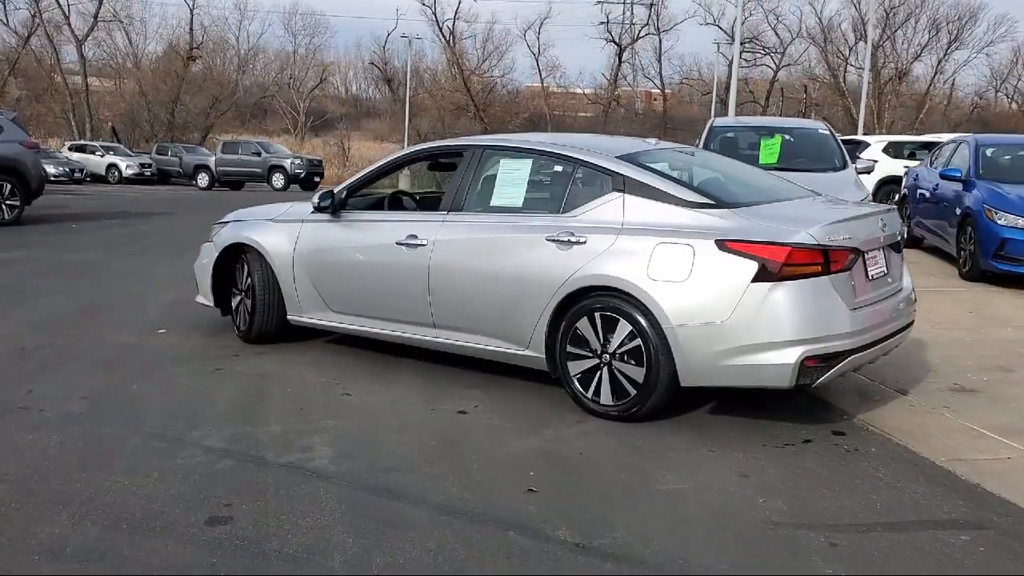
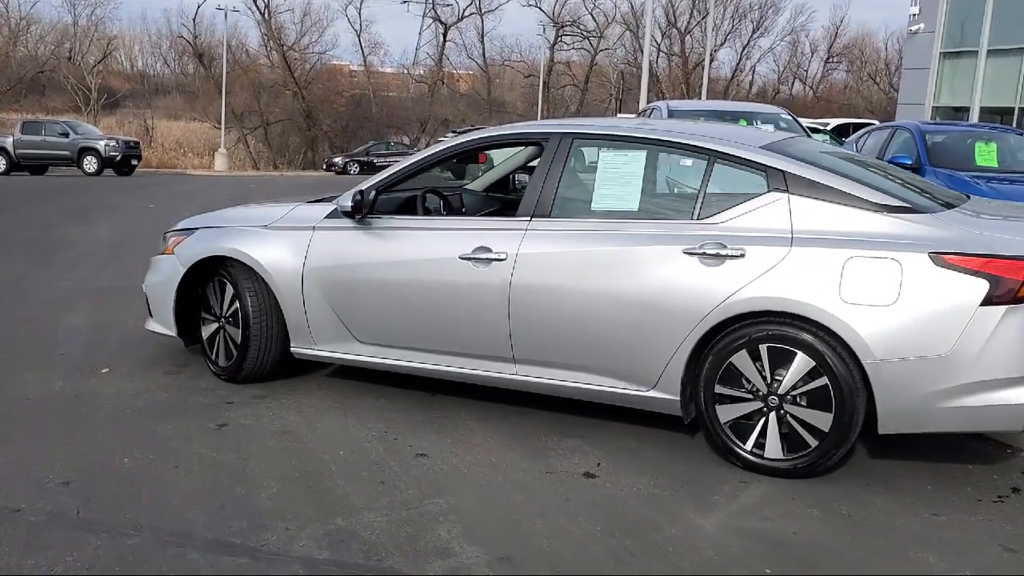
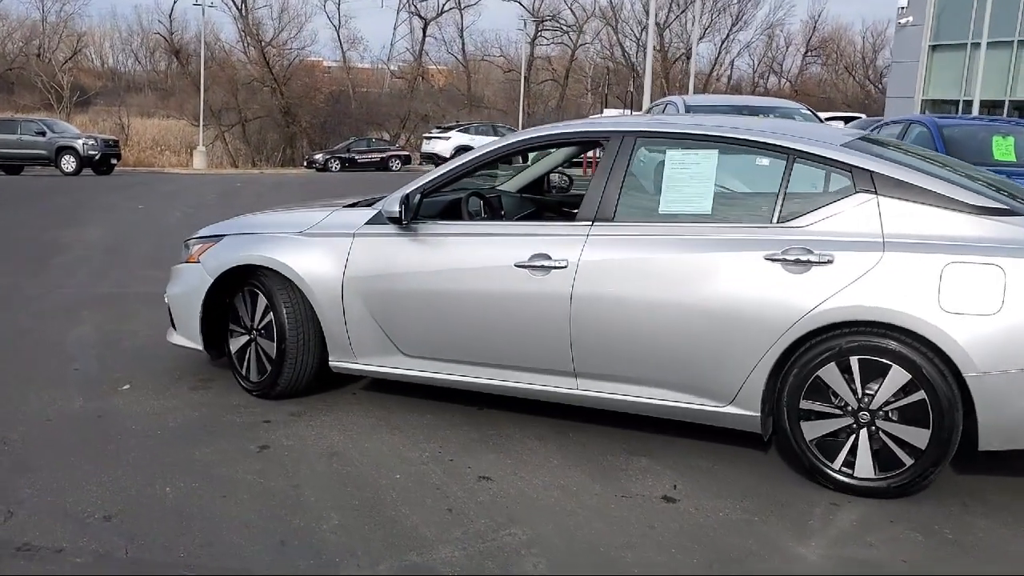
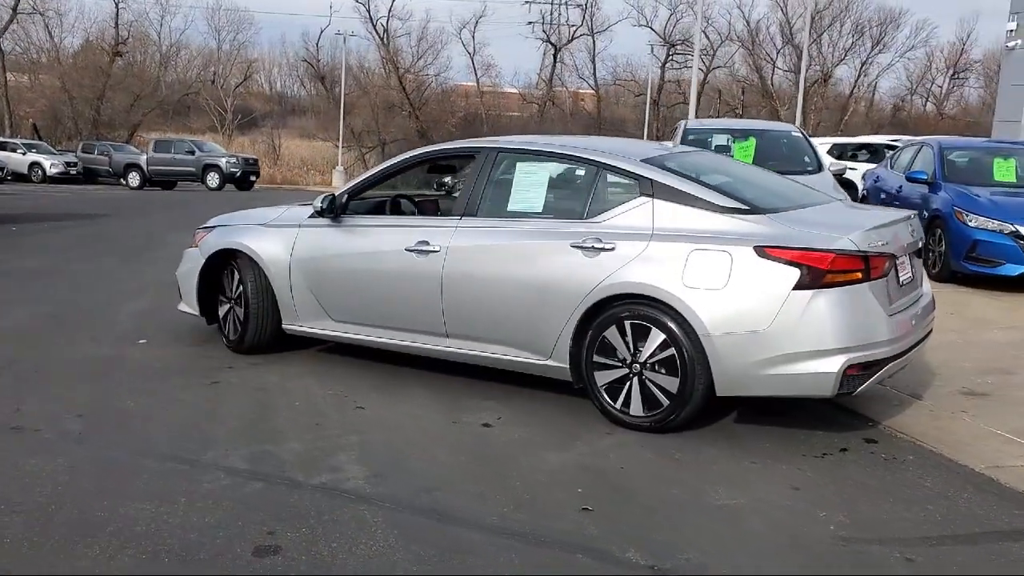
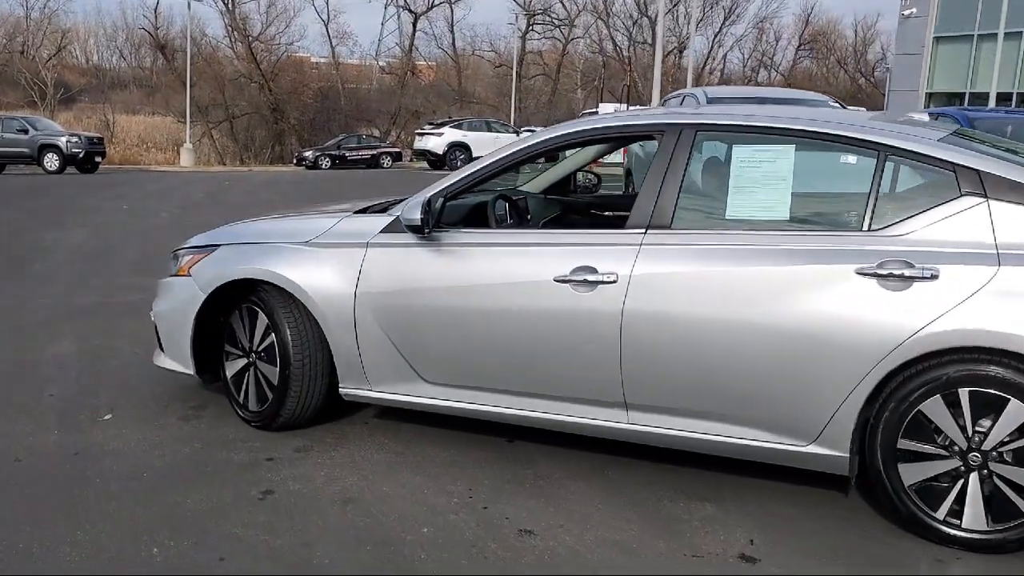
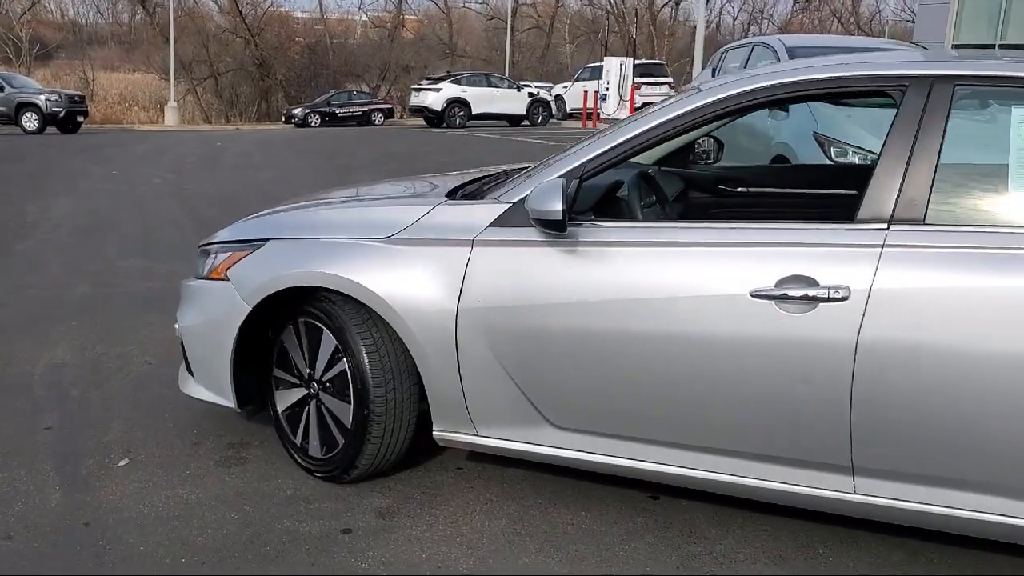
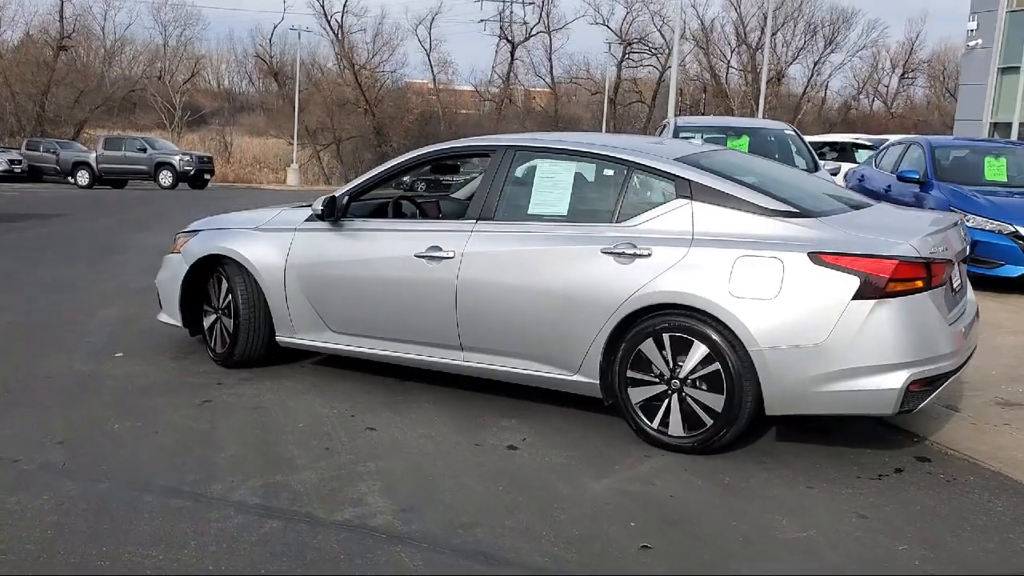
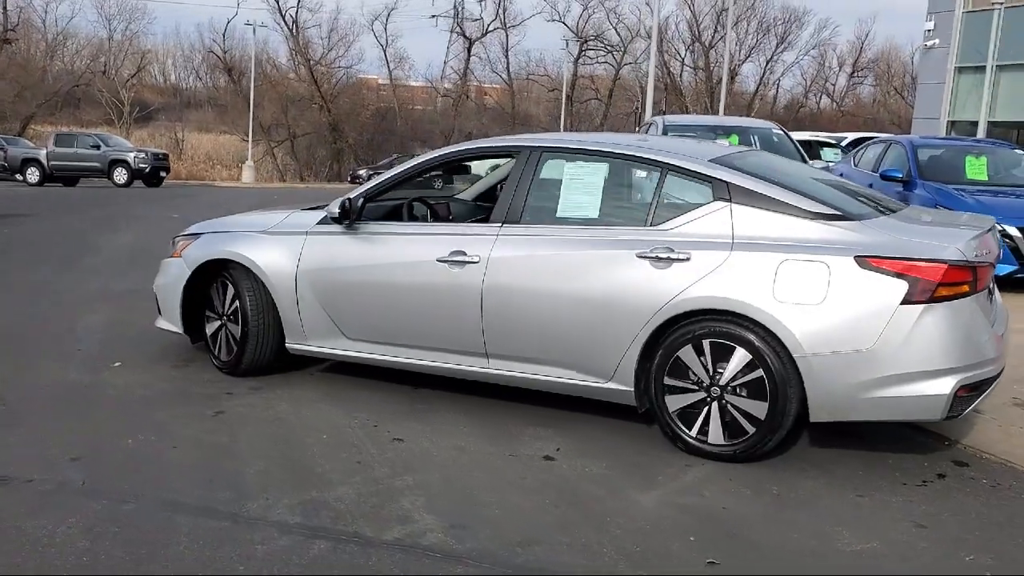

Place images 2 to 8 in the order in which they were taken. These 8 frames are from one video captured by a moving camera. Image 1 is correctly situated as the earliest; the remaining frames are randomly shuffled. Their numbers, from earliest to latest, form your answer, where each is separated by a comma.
4, 7, 8, 2, 3, 5, 6
